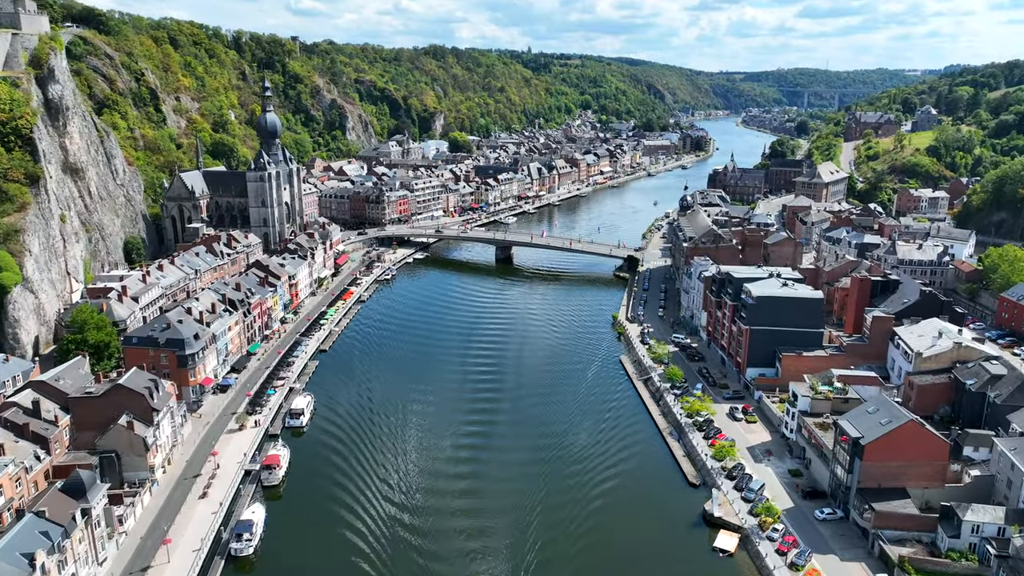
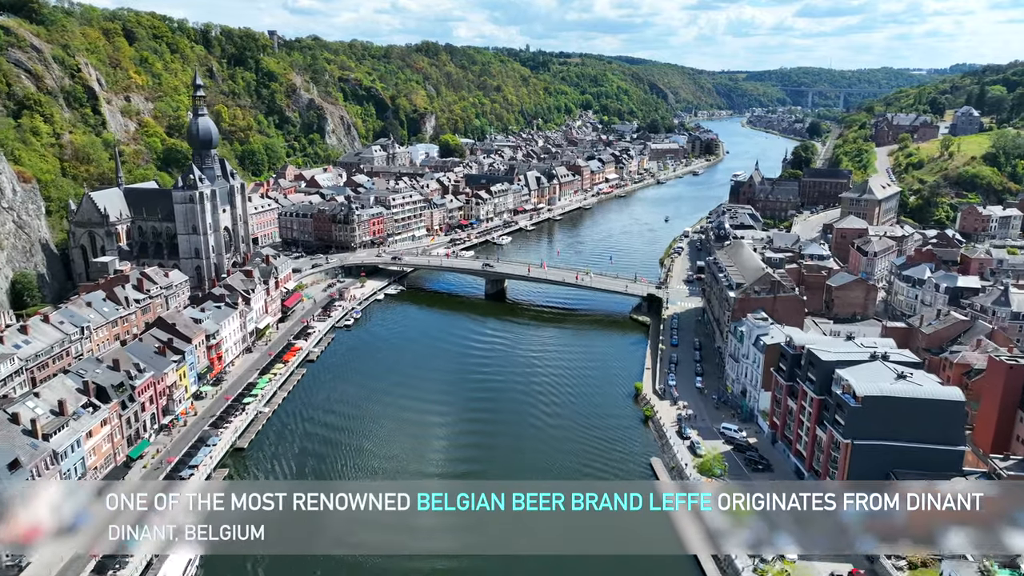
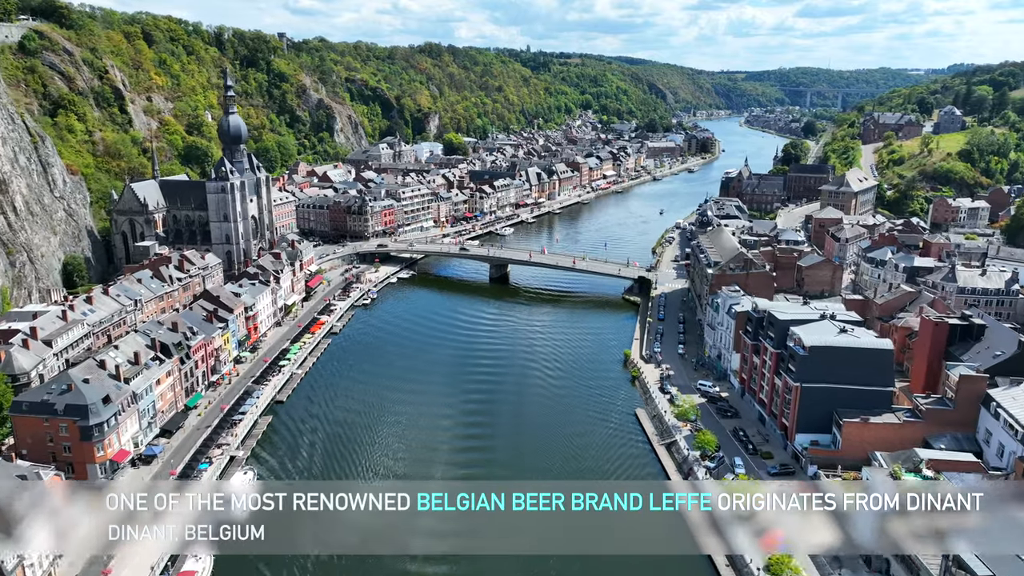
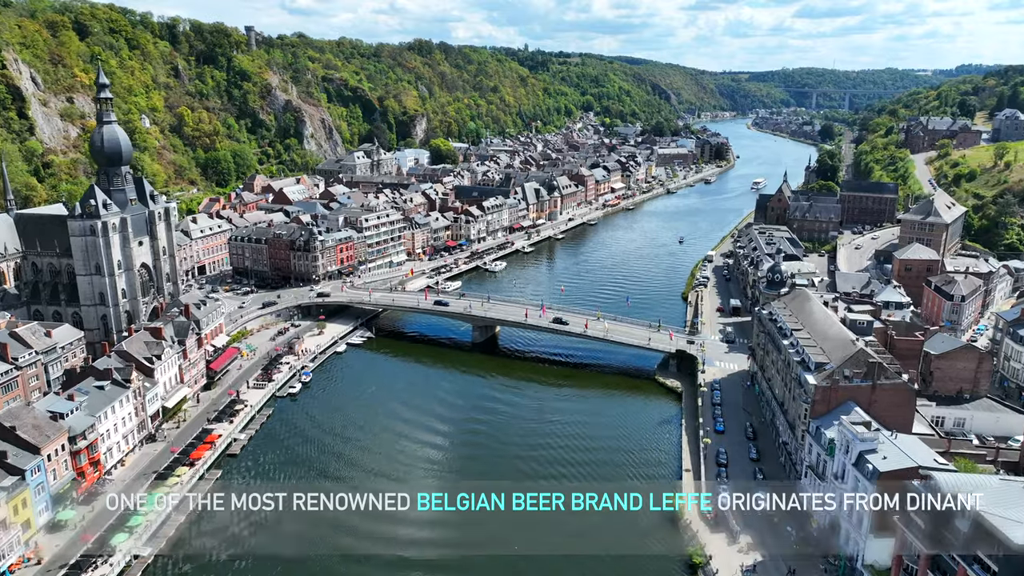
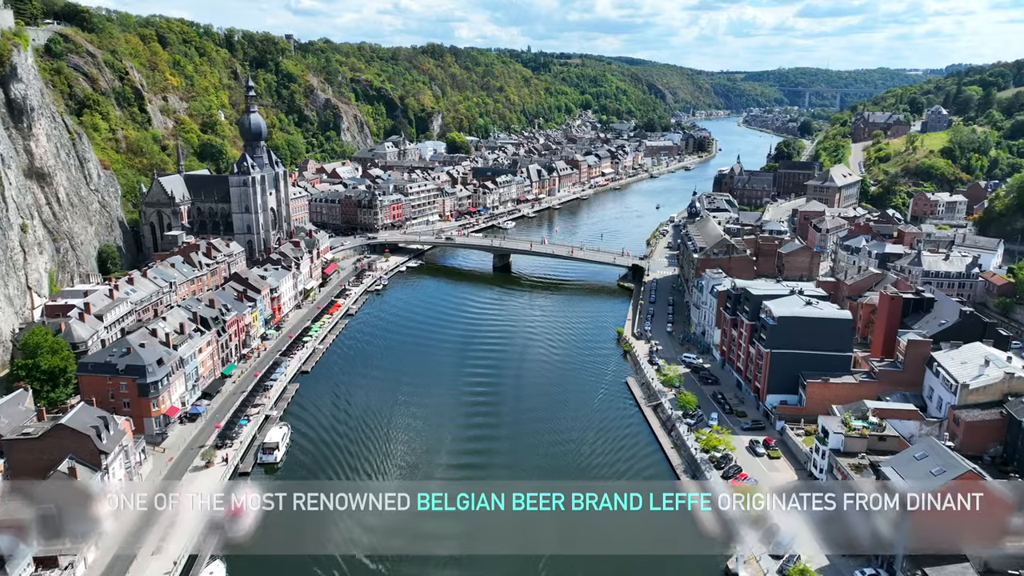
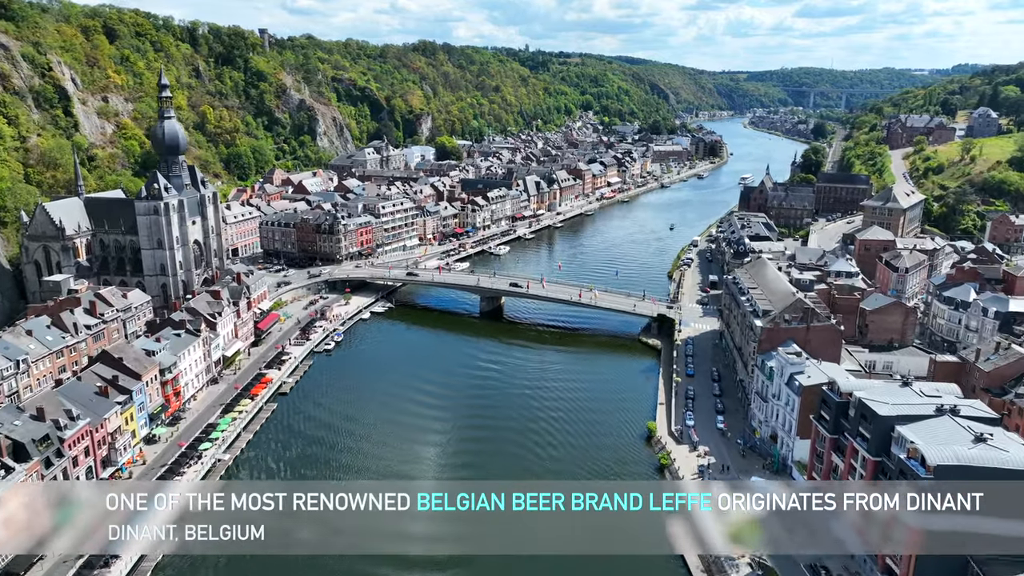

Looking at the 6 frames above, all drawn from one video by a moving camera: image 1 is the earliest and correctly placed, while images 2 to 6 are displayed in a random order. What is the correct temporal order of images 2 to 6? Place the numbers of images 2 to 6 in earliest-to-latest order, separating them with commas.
5, 3, 2, 6, 4
